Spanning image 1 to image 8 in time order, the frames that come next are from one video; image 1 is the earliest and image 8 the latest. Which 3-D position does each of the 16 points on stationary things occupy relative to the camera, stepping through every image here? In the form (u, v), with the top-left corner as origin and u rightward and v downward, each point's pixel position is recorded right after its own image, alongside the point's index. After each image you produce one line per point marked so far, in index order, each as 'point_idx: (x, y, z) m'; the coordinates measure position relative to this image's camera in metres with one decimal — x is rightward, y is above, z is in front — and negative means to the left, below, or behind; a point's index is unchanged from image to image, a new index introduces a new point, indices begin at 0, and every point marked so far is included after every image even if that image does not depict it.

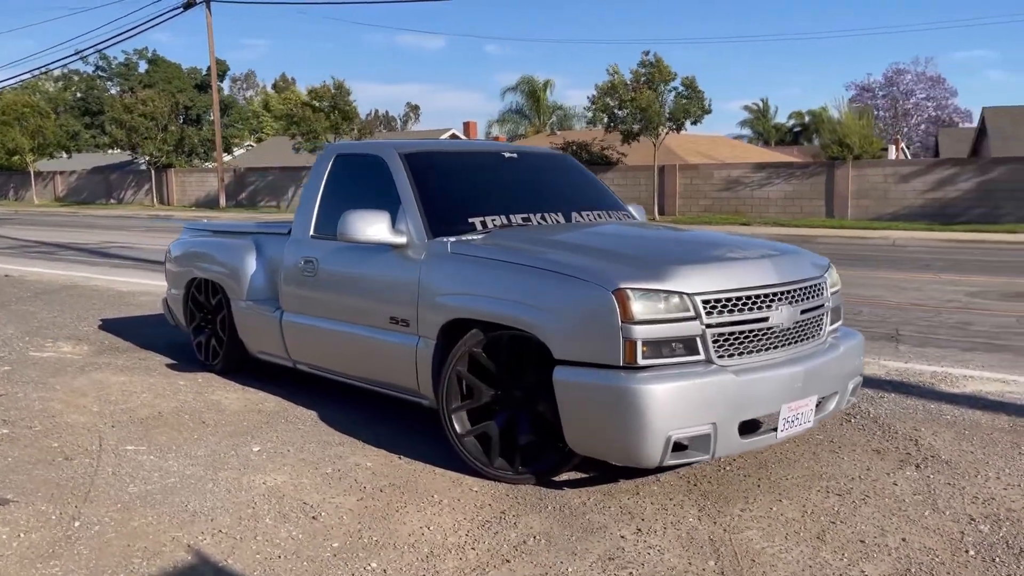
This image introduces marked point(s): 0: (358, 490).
0: (-0.8, -1.0, +4.3) m
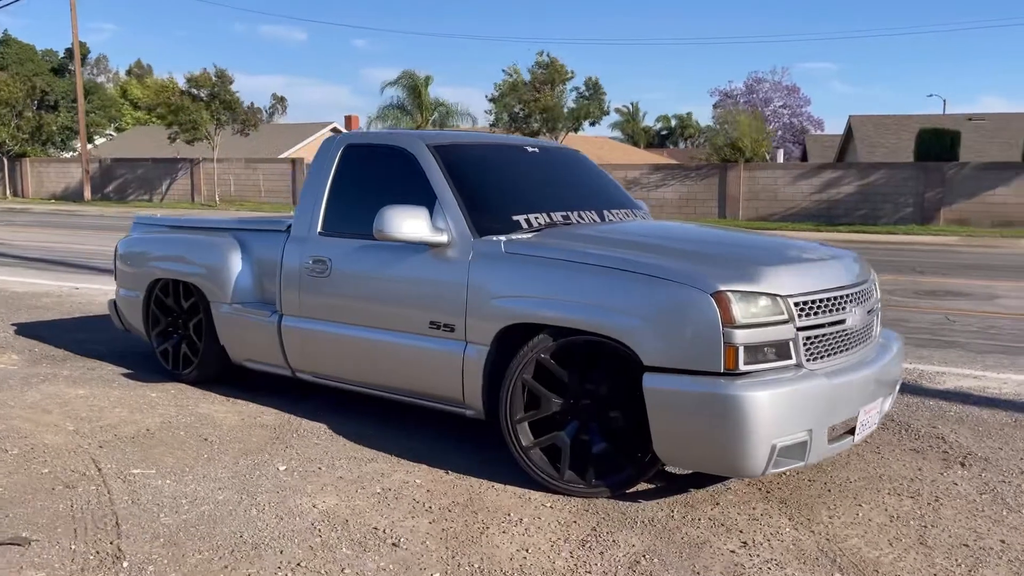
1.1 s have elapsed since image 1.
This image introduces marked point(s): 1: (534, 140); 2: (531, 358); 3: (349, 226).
0: (-0.4, -1.0, +4.0) m
1: (+0.2, +1.0, +5.8) m
2: (+0.1, -0.3, +4.2) m
3: (-1.0, +0.4, +5.2) m
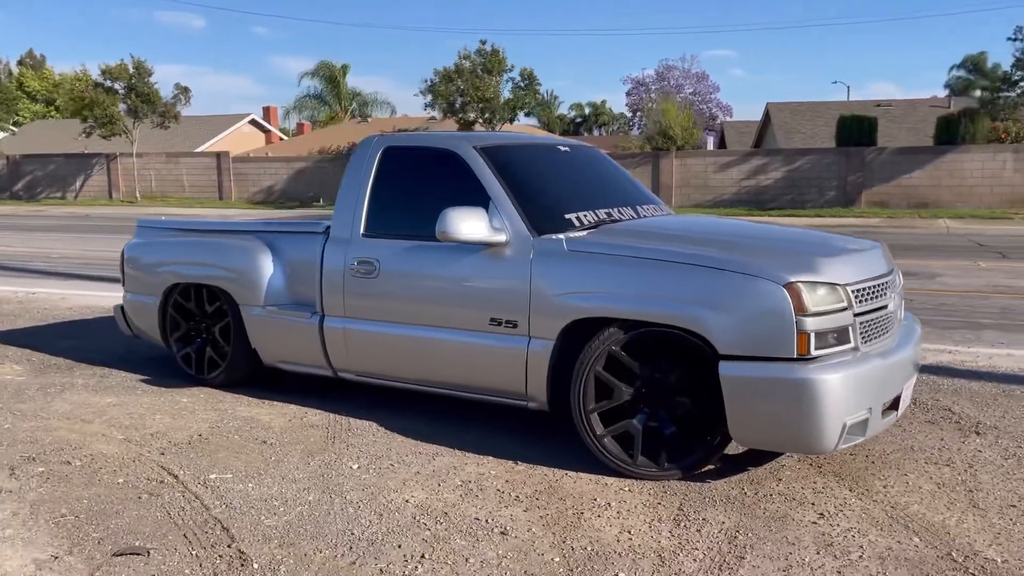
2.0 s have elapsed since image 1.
0: (0.0, -1.0, +4.1) m
1: (+0.4, +1.0, +6.0) m
2: (+0.5, -0.3, +4.4) m
3: (-0.7, +0.4, +5.4) m
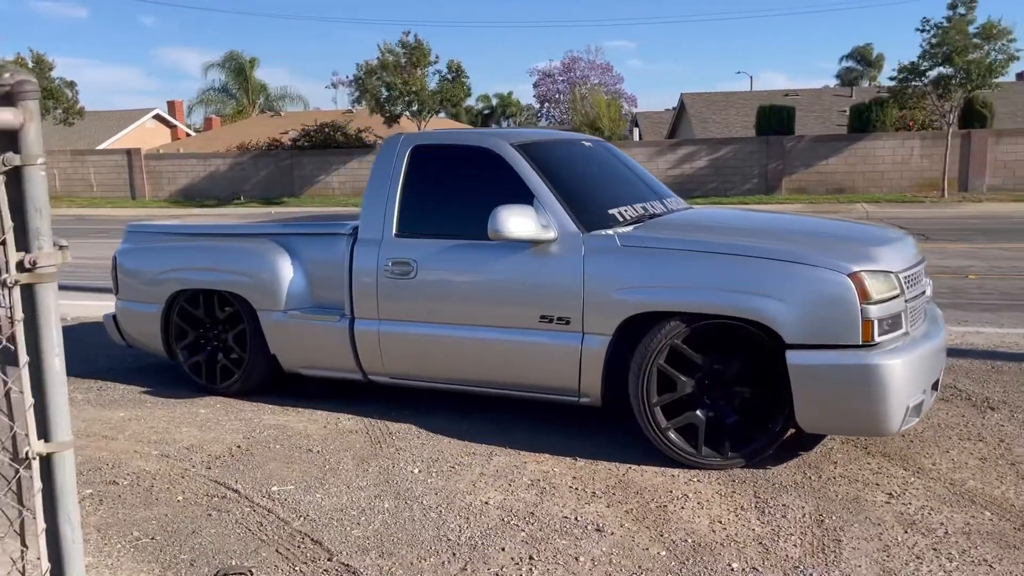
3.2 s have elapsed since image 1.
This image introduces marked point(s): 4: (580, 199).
0: (+0.4, -1.0, +4.2) m
1: (+0.5, +1.1, +6.0) m
2: (+0.8, -0.3, +4.5) m
3: (-0.5, +0.4, +5.3) m
4: (+0.4, +0.5, +5.0) m
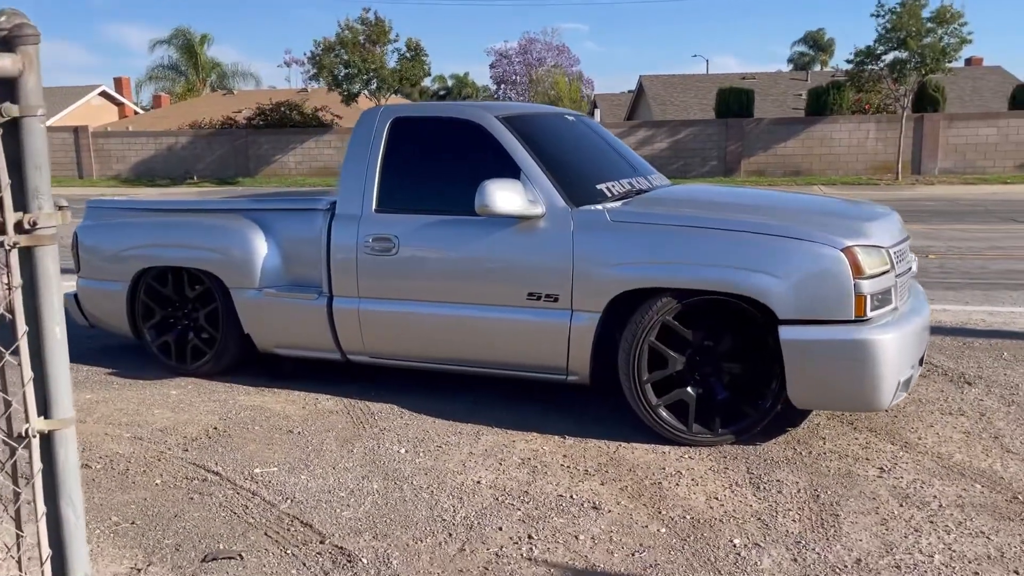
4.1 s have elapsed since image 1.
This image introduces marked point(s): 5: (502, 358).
0: (+0.3, -0.9, +4.1) m
1: (+0.3, +1.2, +5.9) m
2: (+0.7, -0.2, +4.4) m
3: (-0.6, +0.5, +5.2) m
4: (+0.3, +0.6, +5.0) m
5: (-0.1, -0.4, +4.9) m
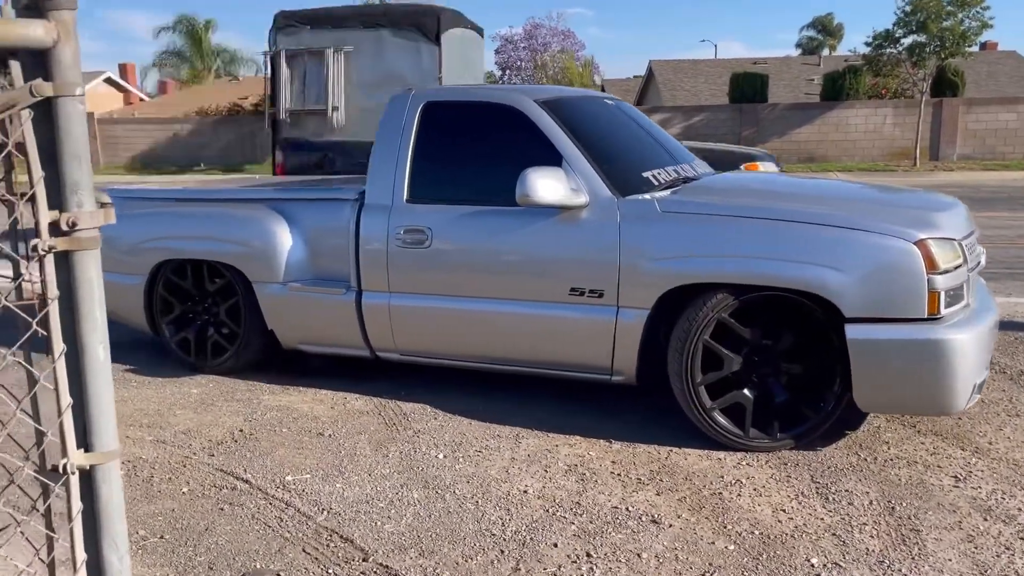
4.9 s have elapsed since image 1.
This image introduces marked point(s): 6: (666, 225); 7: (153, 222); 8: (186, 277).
0: (+0.6, -0.9, +3.9) m
1: (+0.6, +1.3, +5.6) m
2: (+1.0, -0.1, +4.2) m
3: (-0.4, +0.5, +4.9) m
4: (+0.5, +0.7, +4.7) m
5: (+0.2, -0.4, +4.7) m
6: (+0.8, +0.3, +4.3) m
7: (-2.3, +0.4, +5.7) m
8: (-2.1, +0.1, +5.6) m
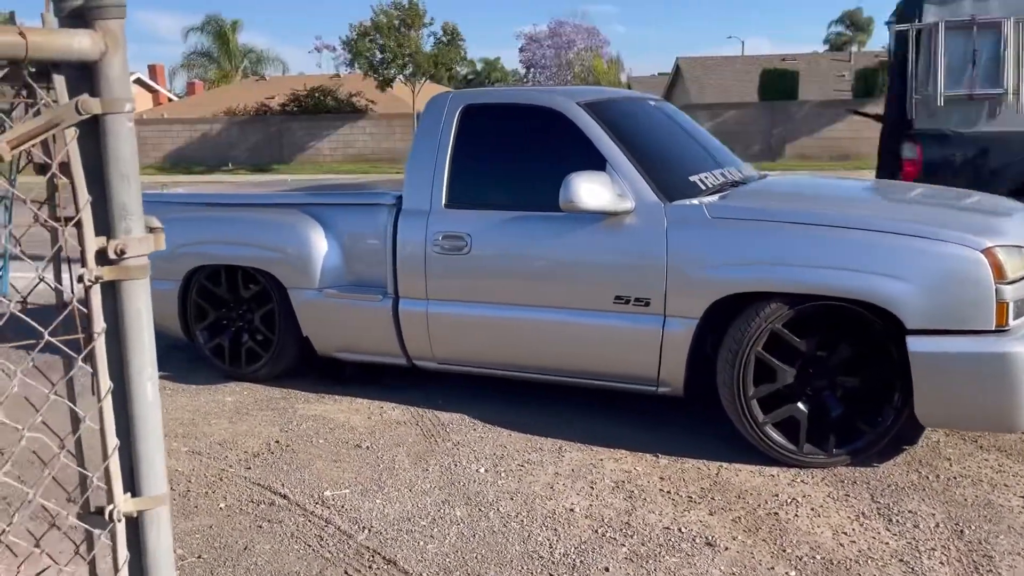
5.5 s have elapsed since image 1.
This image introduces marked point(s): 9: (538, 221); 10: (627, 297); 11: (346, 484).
0: (+0.8, -0.9, +3.7) m
1: (+0.8, +1.2, +5.5) m
2: (+1.2, -0.2, +4.0) m
3: (-0.2, +0.5, +4.8) m
4: (+0.7, +0.6, +4.5) m
5: (+0.4, -0.4, +4.5) m
6: (+1.0, +0.3, +4.2) m
7: (-2.1, +0.4, +5.6) m
8: (-1.9, 0.0, +5.6) m
9: (+0.1, +0.3, +4.6) m
10: (+0.6, 0.0, +4.3) m
11: (-0.8, -0.9, +4.0) m
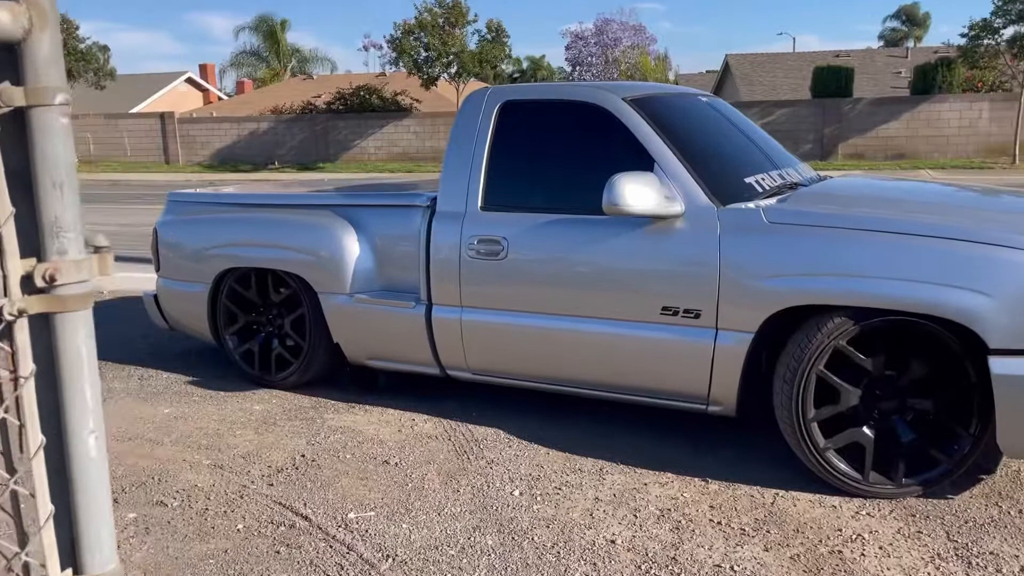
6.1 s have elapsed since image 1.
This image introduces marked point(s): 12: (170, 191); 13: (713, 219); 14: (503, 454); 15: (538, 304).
0: (+0.9, -1.0, +3.4) m
1: (+1.1, +1.2, +5.1) m
2: (+1.3, -0.2, +3.7) m
3: (+0.1, +0.5, +4.5) m
4: (+0.9, +0.6, +4.2) m
5: (+0.6, -0.5, +4.2) m
6: (+1.1, +0.2, +3.8) m
7: (-1.8, +0.4, +5.4) m
8: (-1.6, 0.0, +5.4) m
9: (+0.3, +0.3, +4.3) m
10: (+0.8, -0.1, +4.0) m
11: (-0.6, -0.9, +3.7) m
12: (-2.4, +0.7, +6.0) m
13: (+0.9, +0.3, +4.0) m
14: (0.0, -0.8, +4.2) m
15: (+0.1, -0.1, +4.4) m
